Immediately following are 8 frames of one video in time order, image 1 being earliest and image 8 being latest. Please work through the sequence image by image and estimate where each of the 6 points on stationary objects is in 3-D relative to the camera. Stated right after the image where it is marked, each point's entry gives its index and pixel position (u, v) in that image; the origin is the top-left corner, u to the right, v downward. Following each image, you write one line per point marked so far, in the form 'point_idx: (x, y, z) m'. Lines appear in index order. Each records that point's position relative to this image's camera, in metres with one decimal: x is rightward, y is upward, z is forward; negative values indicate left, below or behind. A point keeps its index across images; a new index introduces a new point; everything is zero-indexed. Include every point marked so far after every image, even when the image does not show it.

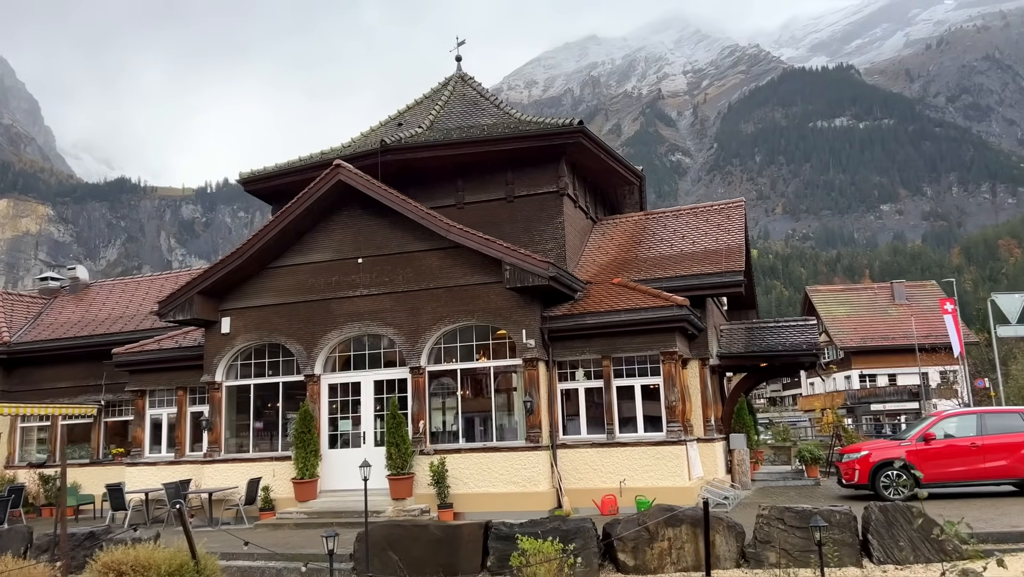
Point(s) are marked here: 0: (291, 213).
0: (-4.4, +1.5, +14.8) m
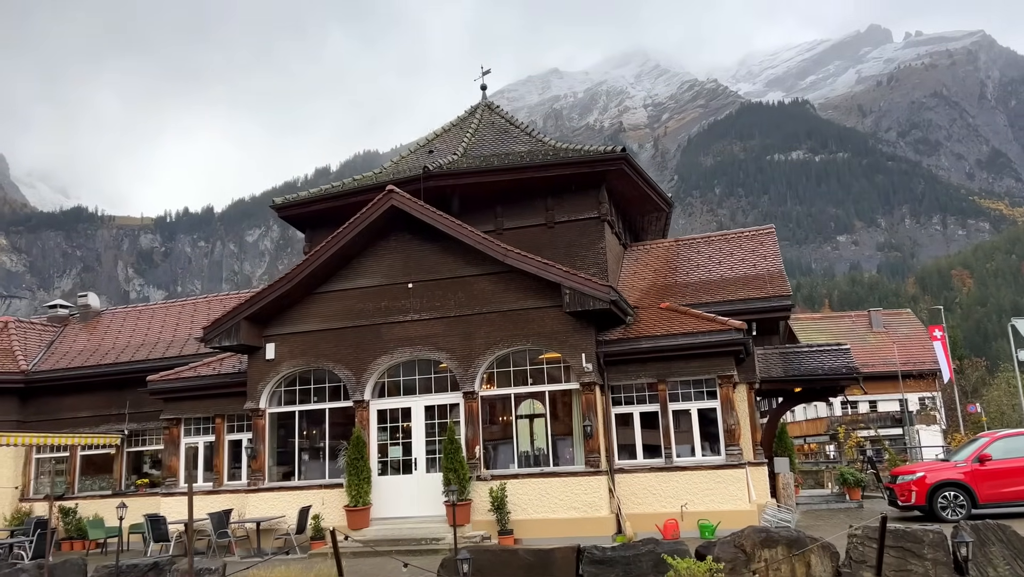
0: (-3.4, +1.0, +14.8) m
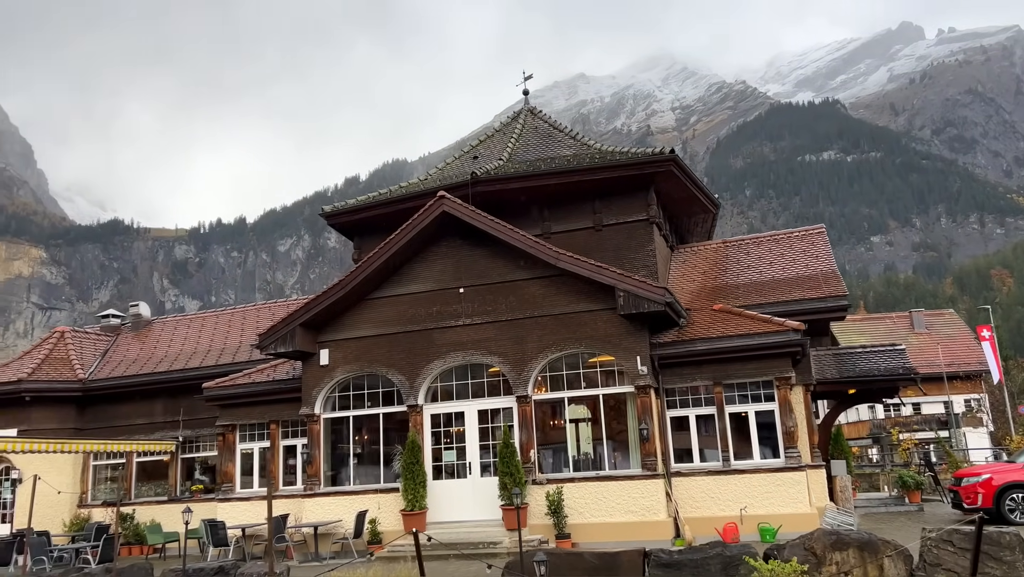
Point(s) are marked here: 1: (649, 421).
0: (-2.4, +0.9, +14.9) m
1: (+2.5, -2.4, +13.7) m
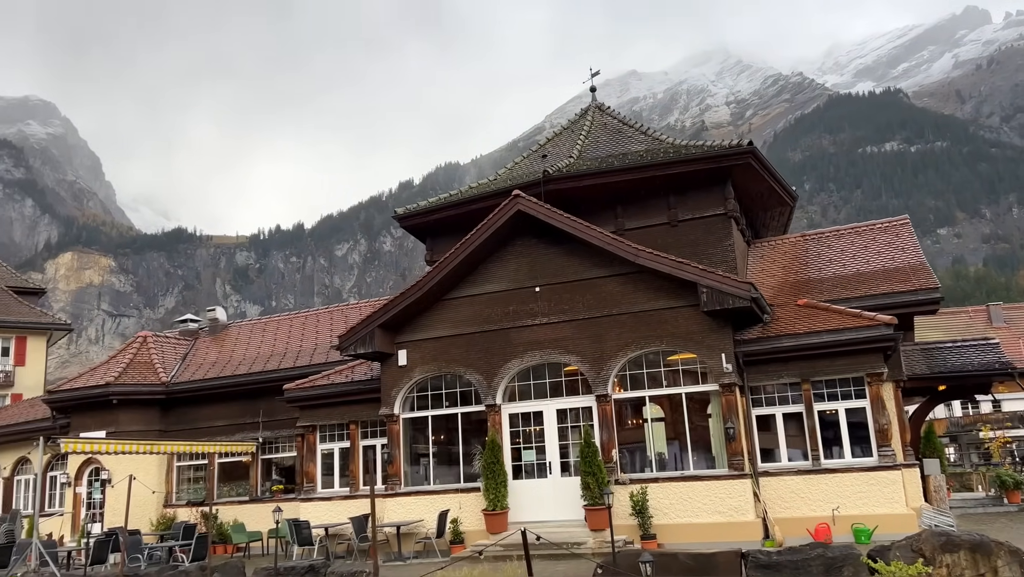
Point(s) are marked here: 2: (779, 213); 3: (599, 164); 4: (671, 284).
0: (-0.9, +0.9, +14.9) m
1: (+4.0, -2.3, +13.3) m
2: (+7.1, +2.0, +19.9) m
3: (+2.0, +2.8, +16.8) m
4: (+3.0, +0.1, +14.3) m
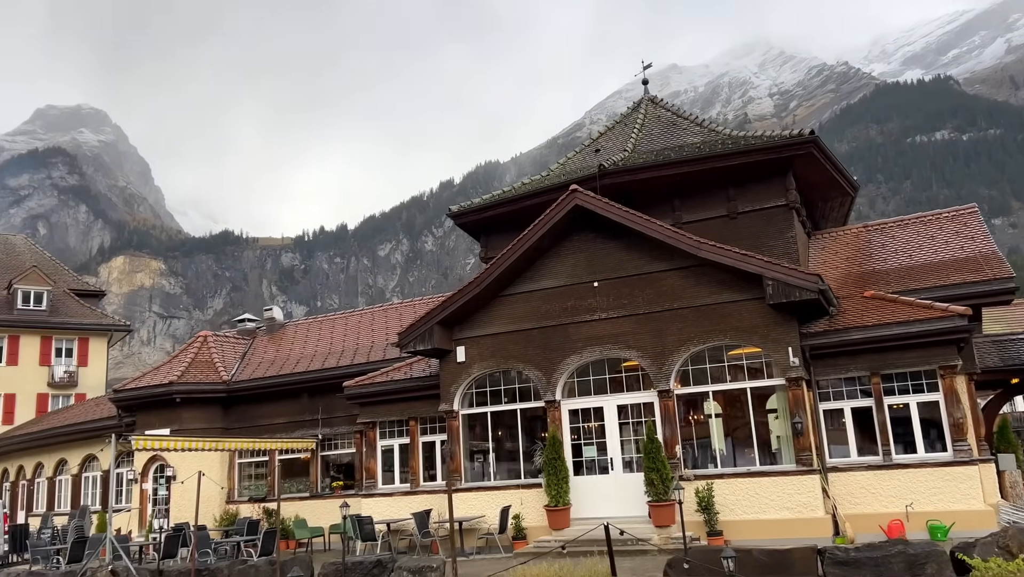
0: (+0.3, +1.0, +14.9) m
1: (+5.1, -2.2, +13.1) m
2: (+8.5, +2.2, +19.4) m
3: (+3.2, +2.9, +16.6) m
4: (+4.2, +0.2, +14.0) m
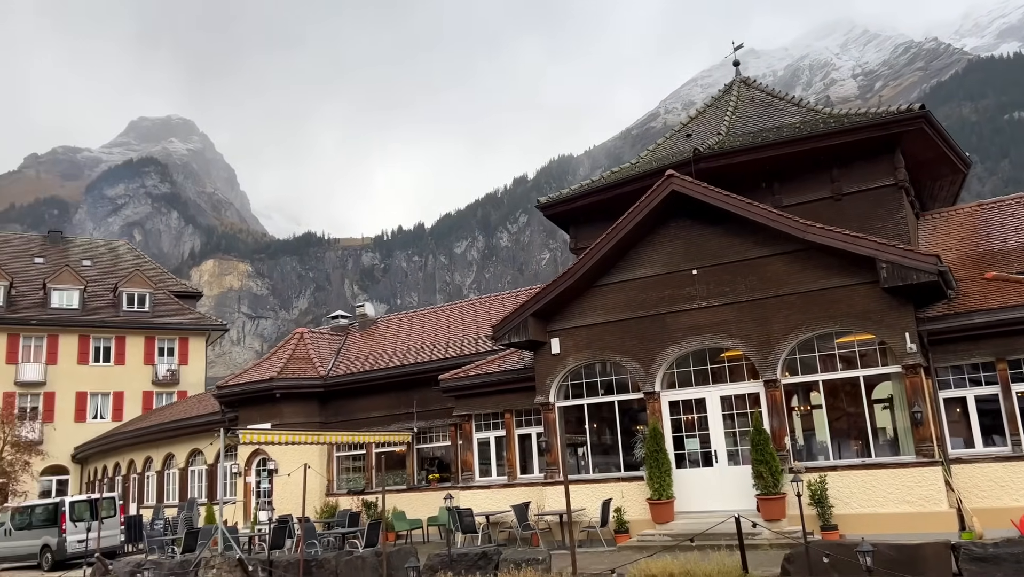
0: (+2.2, +1.2, +14.6) m
1: (+6.8, -1.9, +12.3) m
2: (+10.8, +2.6, +18.2) m
3: (+5.2, +3.2, +16.0) m
4: (+5.9, +0.5, +13.4) m
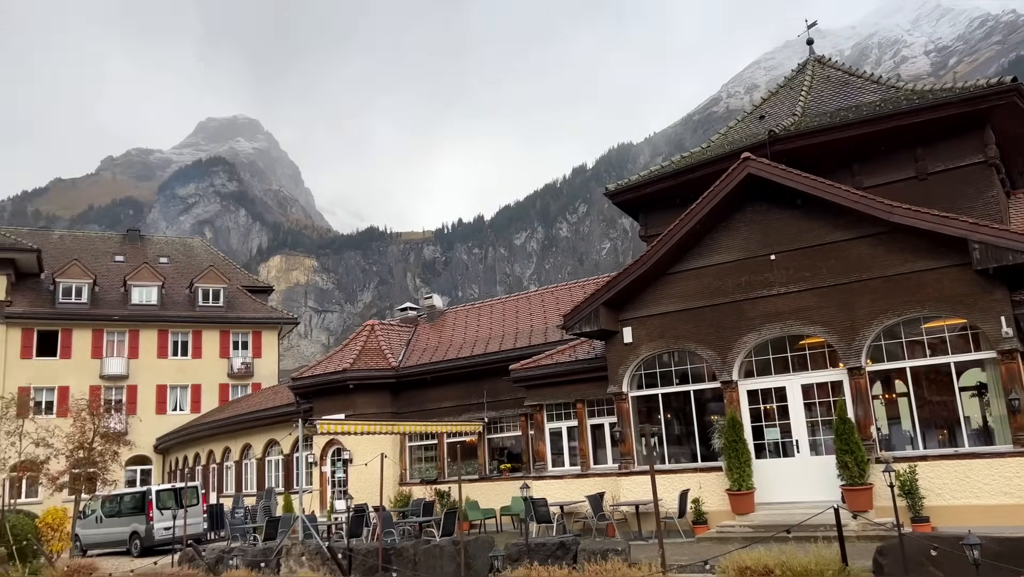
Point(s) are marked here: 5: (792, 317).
0: (+3.5, +1.4, +14.3) m
1: (+8.0, -1.6, +11.7) m
2: (+12.4, +3.1, +17.2) m
3: (+6.6, +3.5, +15.4) m
4: (+7.2, +0.8, +12.8) m
5: (+5.2, -0.5, +13.9) m
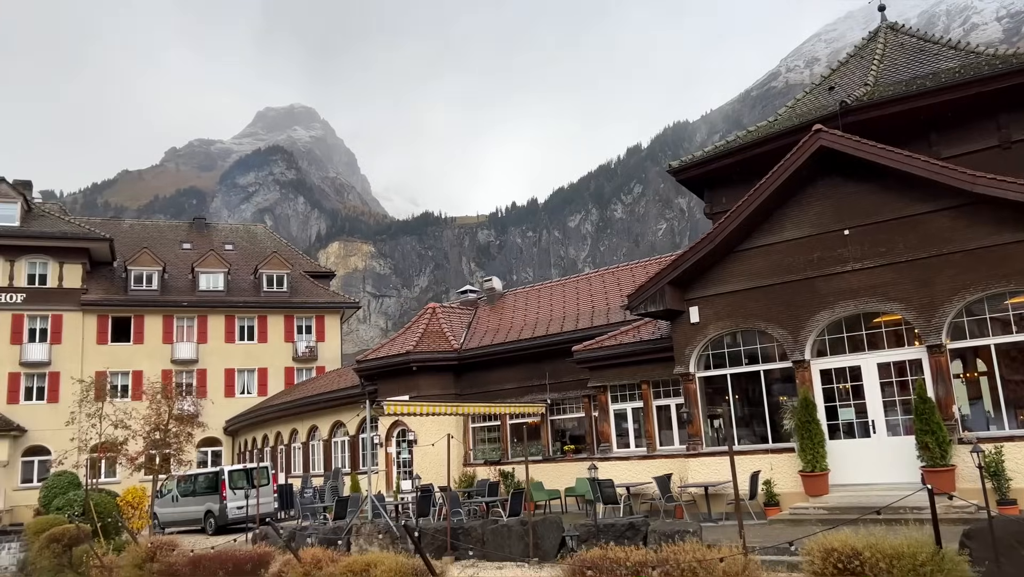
0: (+4.7, +1.9, +13.9) m
1: (+9.1, -1.2, +11.0) m
2: (+13.7, +3.7, +16.1) m
3: (+7.8, +4.0, +14.8) m
4: (+8.3, +1.2, +12.1) m
5: (+6.4, -0.1, +13.4) m
